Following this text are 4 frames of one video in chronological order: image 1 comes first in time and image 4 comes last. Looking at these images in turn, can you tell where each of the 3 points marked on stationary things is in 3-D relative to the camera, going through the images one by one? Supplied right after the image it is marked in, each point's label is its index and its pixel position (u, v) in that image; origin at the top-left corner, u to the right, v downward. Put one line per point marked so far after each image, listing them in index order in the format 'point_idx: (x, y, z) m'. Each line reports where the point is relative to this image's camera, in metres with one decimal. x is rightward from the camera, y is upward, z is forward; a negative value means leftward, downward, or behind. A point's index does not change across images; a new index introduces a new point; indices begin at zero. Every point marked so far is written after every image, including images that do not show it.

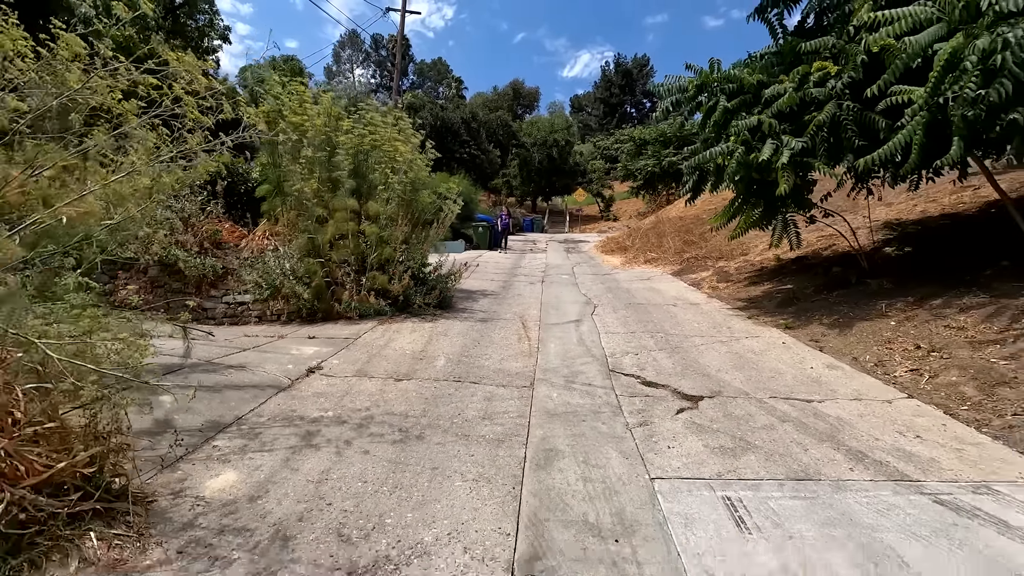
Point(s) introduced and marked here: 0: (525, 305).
0: (+0.3, -0.3, +10.2) m
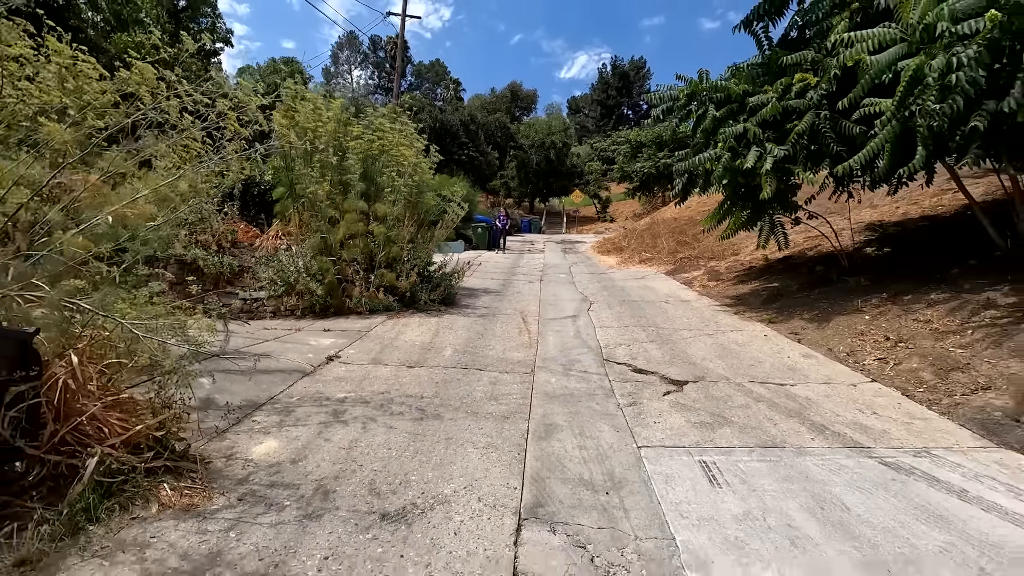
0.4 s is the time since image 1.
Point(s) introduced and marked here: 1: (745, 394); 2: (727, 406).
0: (+0.3, -0.3, +10.7) m
1: (+2.3, -1.0, +5.3) m
2: (+2.0, -1.1, +5.0) m
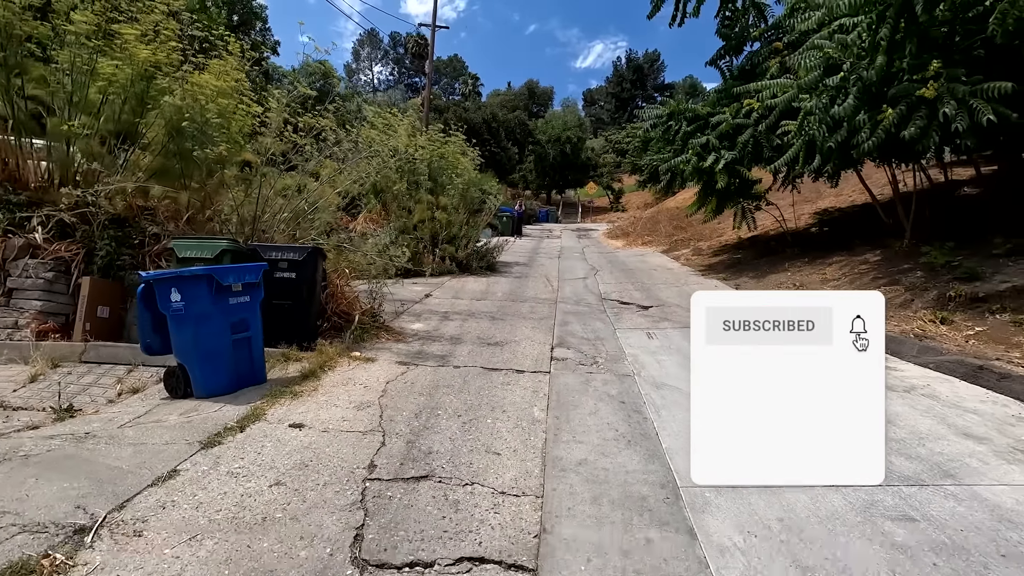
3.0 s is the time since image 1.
0: (+1.0, +0.5, +14.3) m
1: (+2.8, -0.4, +8.8) m
2: (+2.5, -0.4, +8.5) m
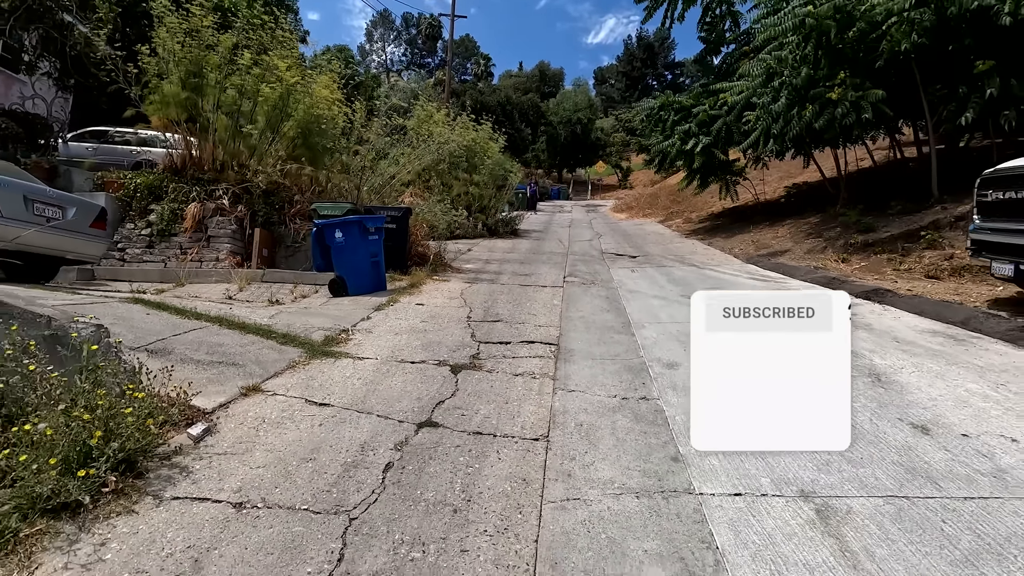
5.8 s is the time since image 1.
0: (+1.6, +1.7, +17.3) m
1: (+3.3, +0.7, +11.8) m
2: (+3.0, +0.6, +11.5) m
